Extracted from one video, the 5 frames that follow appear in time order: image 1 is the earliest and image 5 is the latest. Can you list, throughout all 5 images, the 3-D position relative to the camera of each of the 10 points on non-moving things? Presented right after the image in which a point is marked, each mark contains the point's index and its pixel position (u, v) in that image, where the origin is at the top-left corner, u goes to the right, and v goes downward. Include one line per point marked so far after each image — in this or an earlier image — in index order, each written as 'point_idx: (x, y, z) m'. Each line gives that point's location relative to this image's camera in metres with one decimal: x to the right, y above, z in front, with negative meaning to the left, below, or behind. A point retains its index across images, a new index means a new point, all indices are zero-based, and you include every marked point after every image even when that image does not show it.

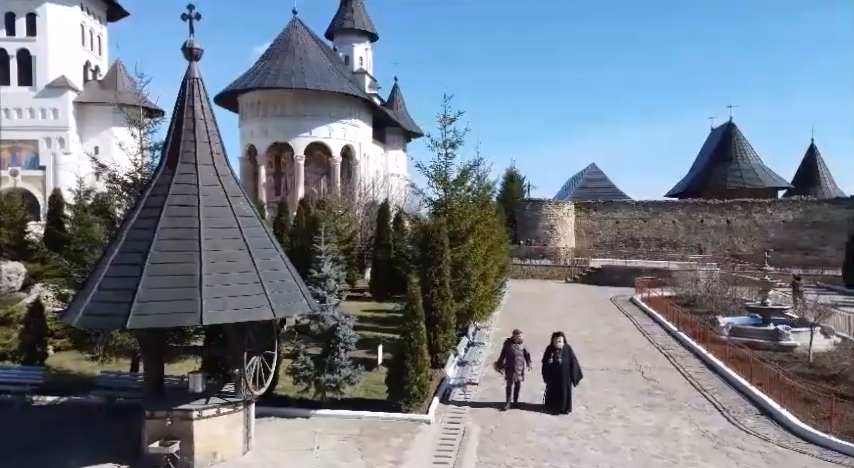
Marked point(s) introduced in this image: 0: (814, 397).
0: (+5.5, -2.3, +9.2) m
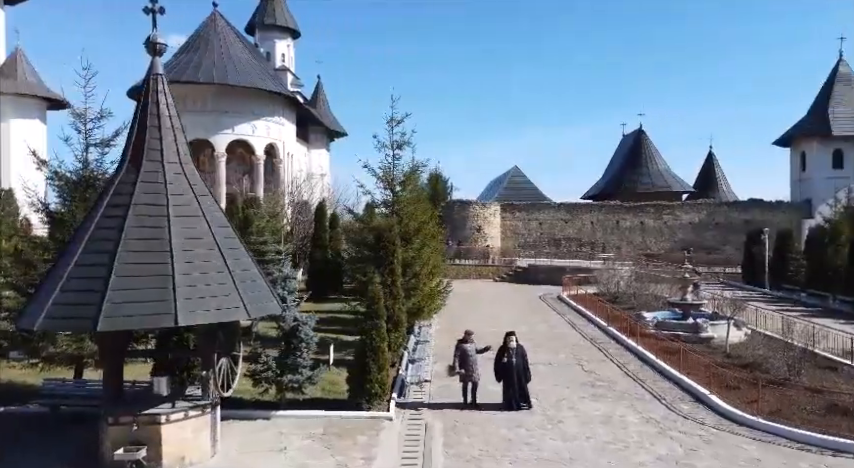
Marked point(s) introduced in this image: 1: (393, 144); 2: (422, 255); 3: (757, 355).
0: (+4.8, -2.3, +10.1) m
1: (-0.6, +1.7, +12.2) m
2: (-0.1, -0.4, +11.6) m
3: (+5.9, -2.2, +11.7) m
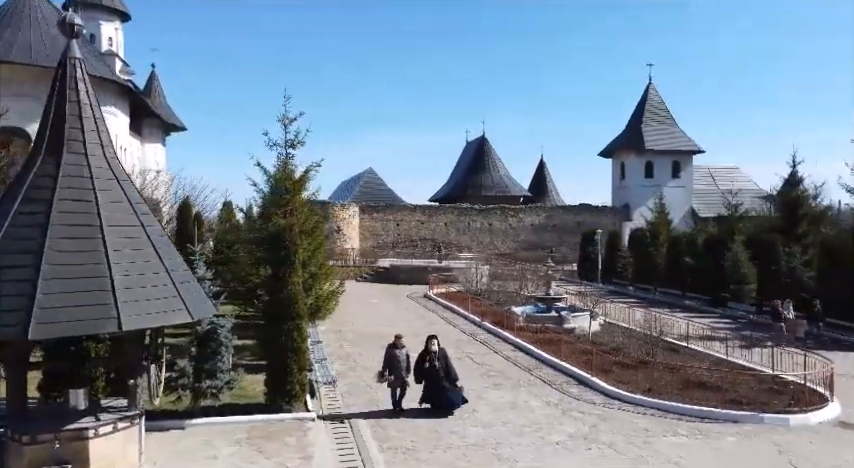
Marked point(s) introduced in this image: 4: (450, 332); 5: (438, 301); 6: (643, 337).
0: (+3.2, -2.3, +11.4) m
1: (-2.6, +1.7, +12.0) m
2: (-2.0, -0.4, +11.6) m
3: (+3.8, -2.2, +13.2) m
4: (+0.5, -2.2, +14.4) m
5: (+0.3, -1.9, +18.4) m
6: (+4.4, -2.1, +13.4) m
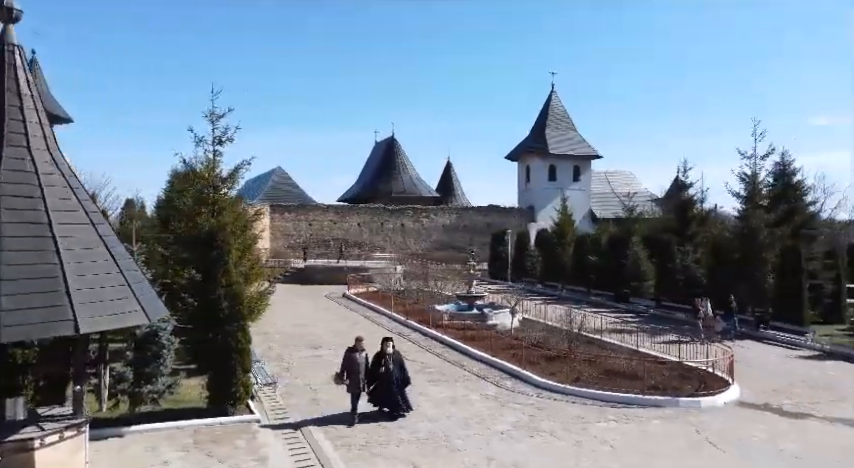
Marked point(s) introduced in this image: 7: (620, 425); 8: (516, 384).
0: (+2.0, -2.3, +11.9) m
1: (-3.8, +1.7, +11.7) m
2: (-3.1, -0.4, +11.3) m
3: (+2.3, -2.2, +13.8) m
4: (-1.1, -2.2, +14.5) m
5: (-1.9, -1.9, +18.4) m
6: (+2.9, -2.1, +14.2) m
7: (+2.6, -2.6, +8.7) m
8: (+1.4, -2.4, +10.5) m
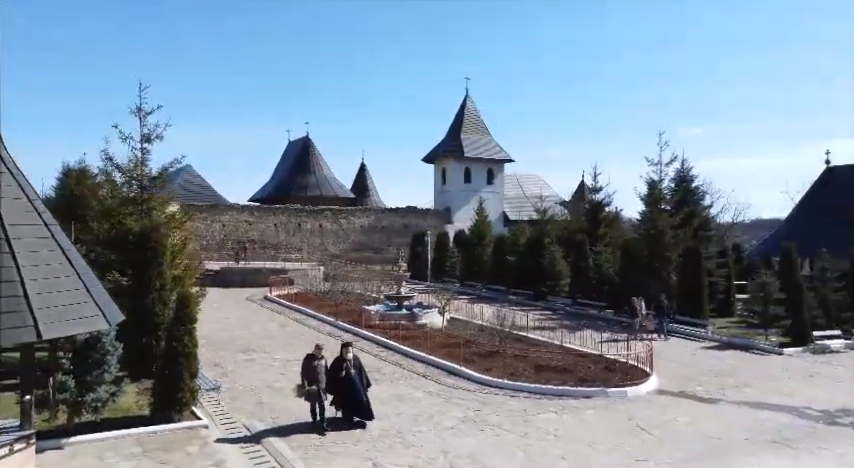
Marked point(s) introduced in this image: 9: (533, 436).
0: (+0.8, -2.3, +12.3) m
1: (-4.9, +1.7, +11.2) m
2: (-4.1, -0.4, +11.0) m
3: (+0.9, -2.2, +14.2) m
4: (-2.6, -2.2, +14.4) m
5: (-4.0, -1.9, +18.2) m
6: (+1.4, -2.1, +14.7) m
7: (+1.9, -2.6, +9.2) m
8: (+0.5, -2.4, +10.8) m
9: (+1.4, -2.6, +8.3) m
